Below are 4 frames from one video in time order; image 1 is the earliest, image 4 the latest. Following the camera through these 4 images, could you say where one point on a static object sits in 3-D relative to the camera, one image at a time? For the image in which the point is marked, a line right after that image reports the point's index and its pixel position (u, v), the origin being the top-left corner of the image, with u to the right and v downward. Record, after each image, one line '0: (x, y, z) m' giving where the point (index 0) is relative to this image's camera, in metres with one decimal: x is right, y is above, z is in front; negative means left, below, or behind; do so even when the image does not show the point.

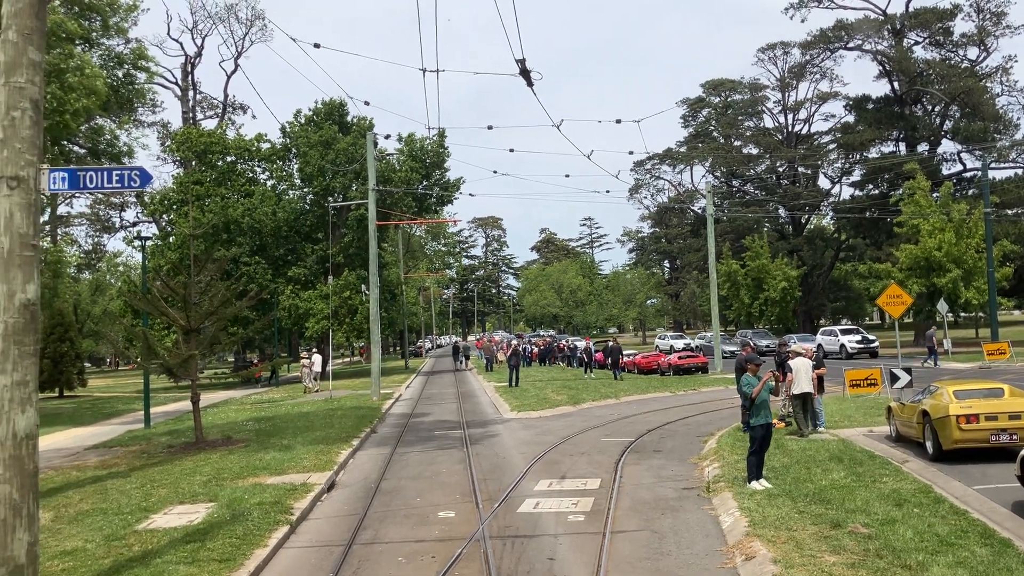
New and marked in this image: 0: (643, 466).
0: (+2.0, -2.7, +12.4) m
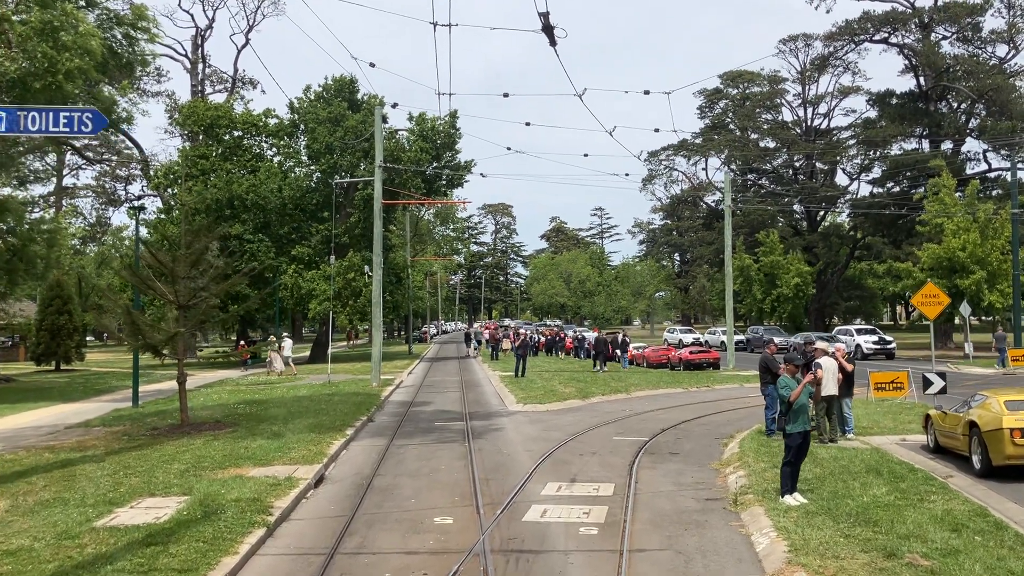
0: (+2.1, -2.6, +11.4) m
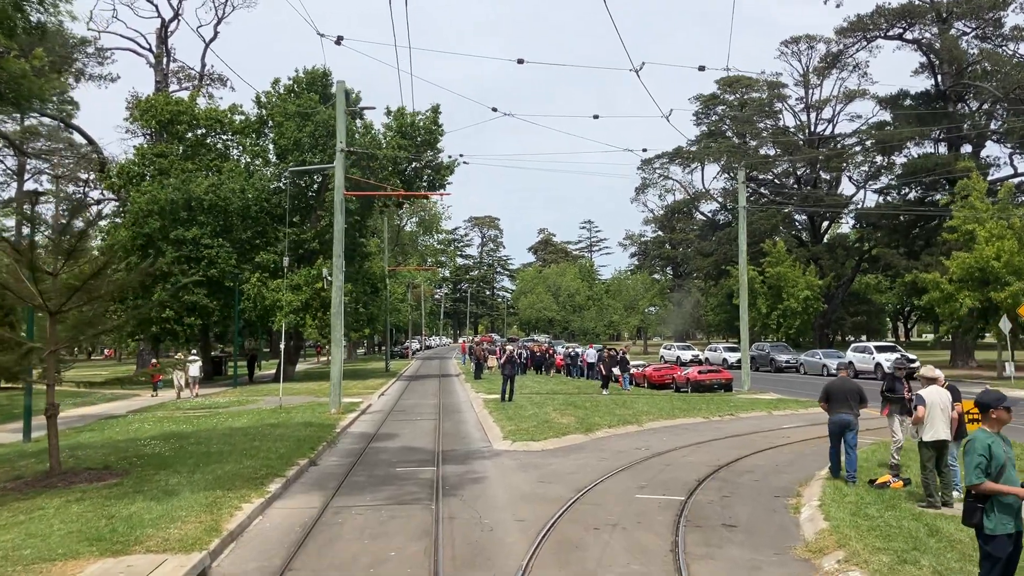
0: (+1.9, -2.5, +7.5) m
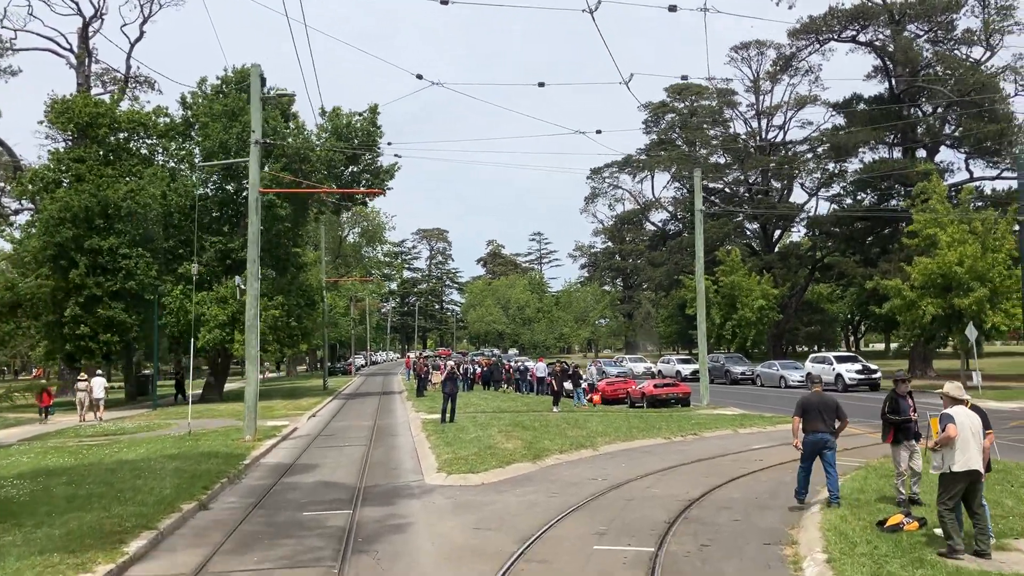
0: (+1.4, -2.5, +5.4) m
